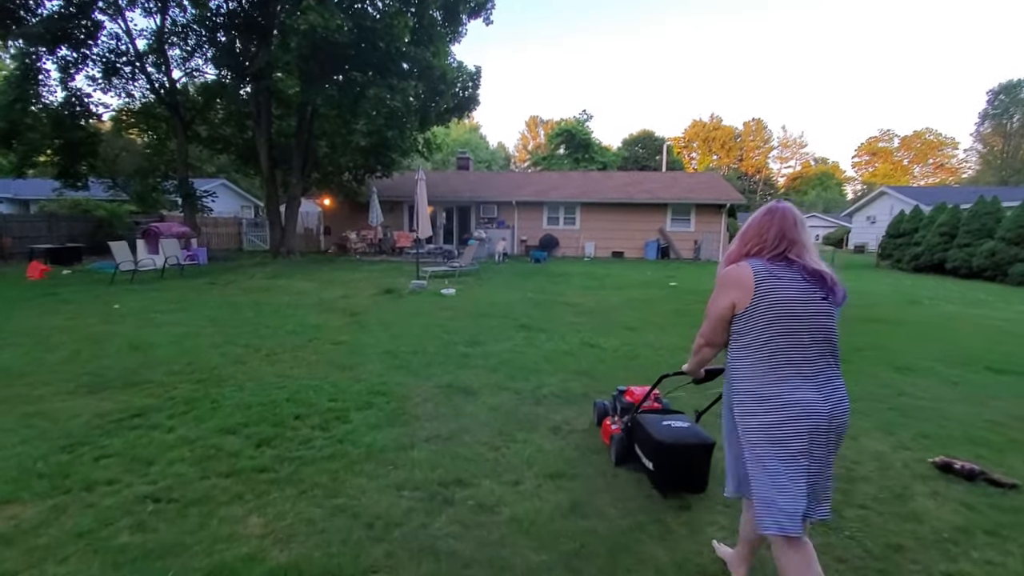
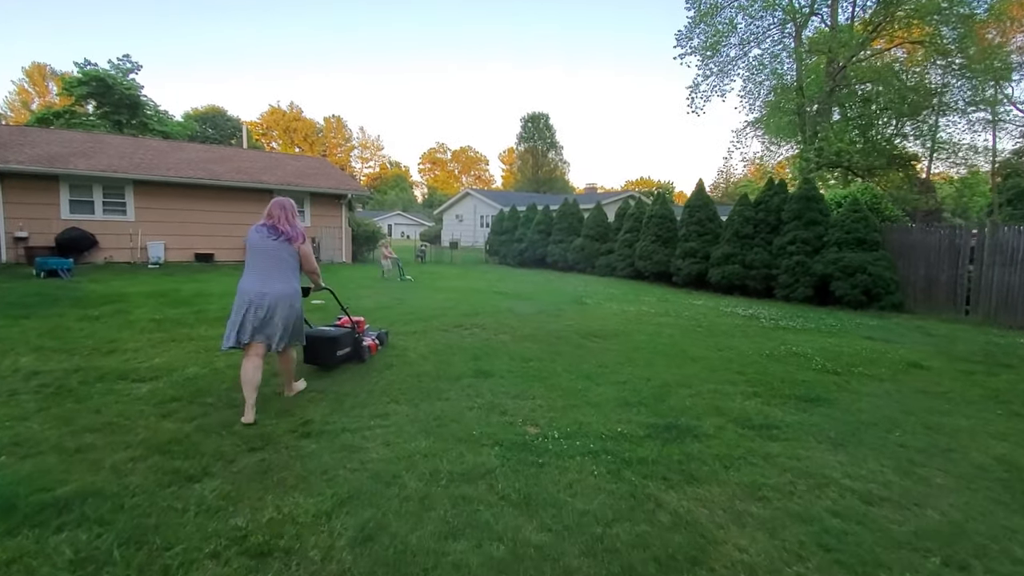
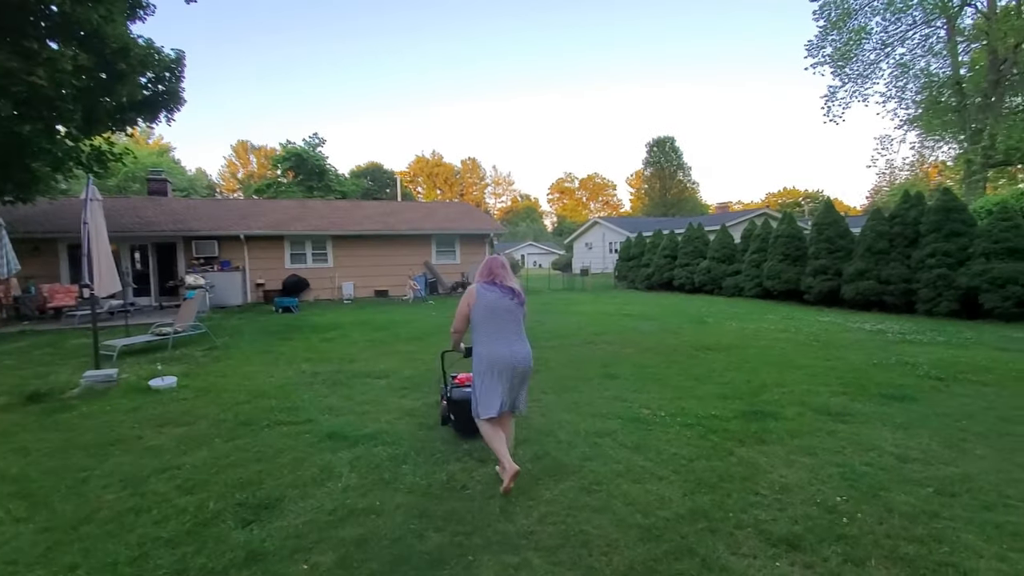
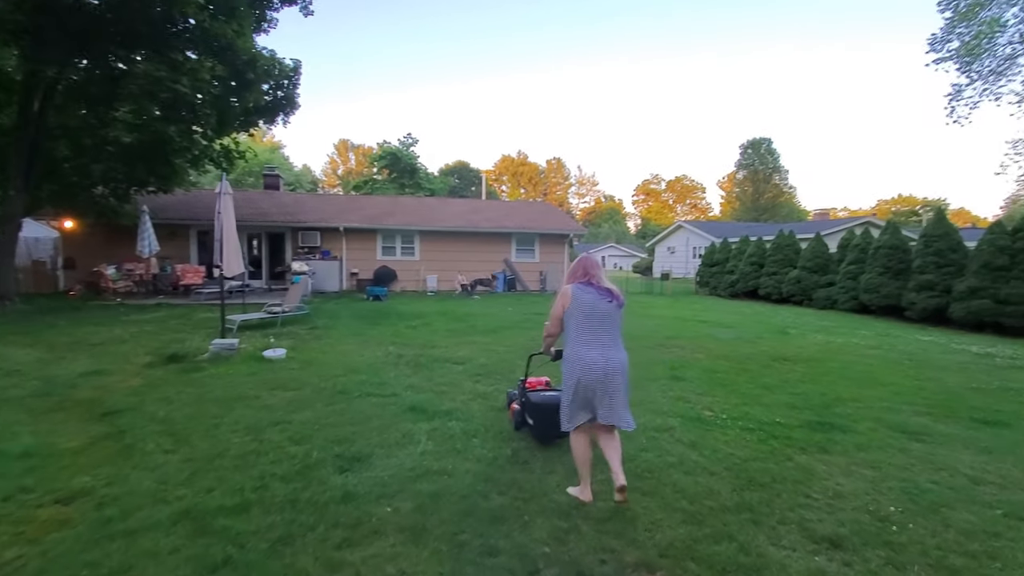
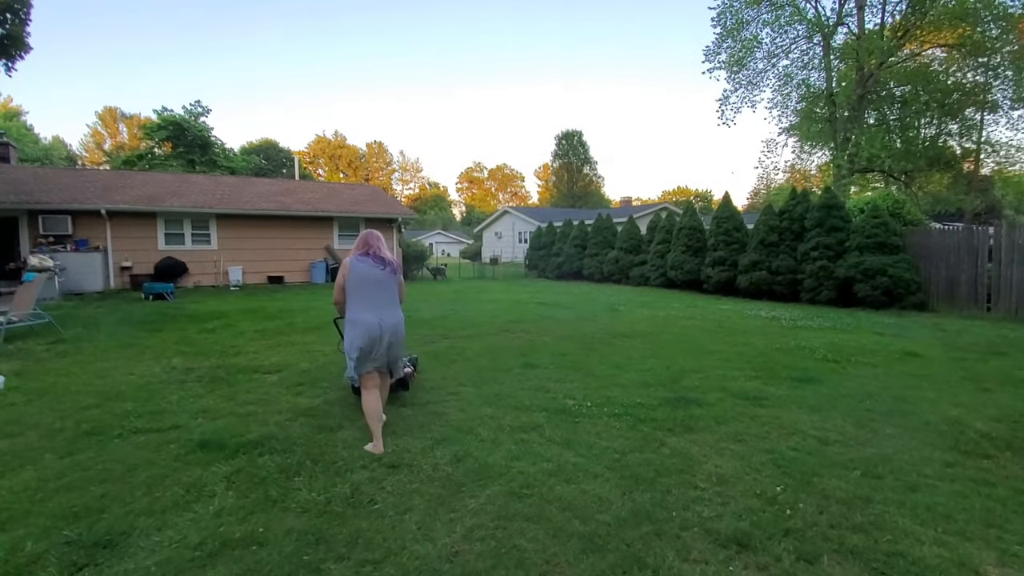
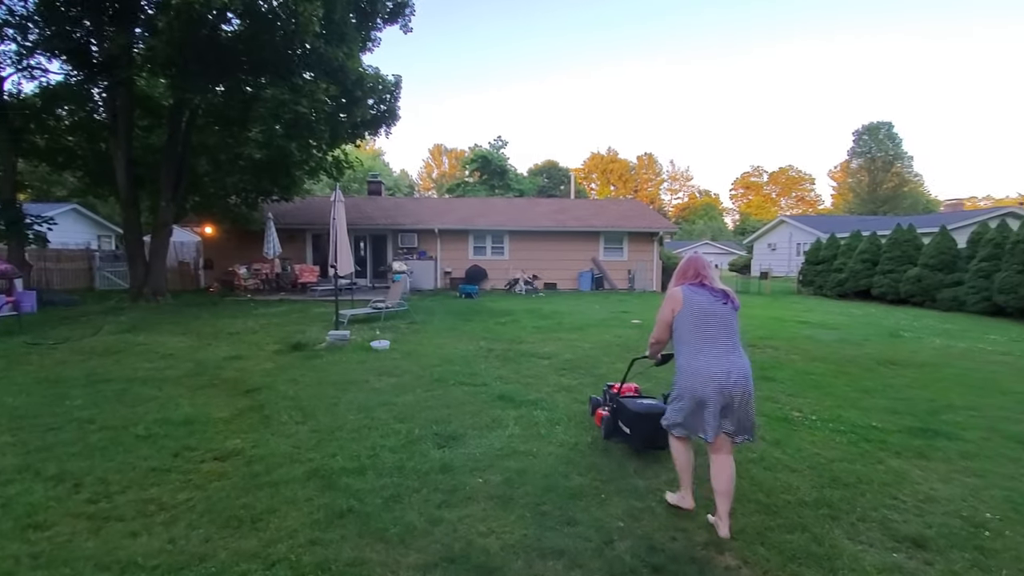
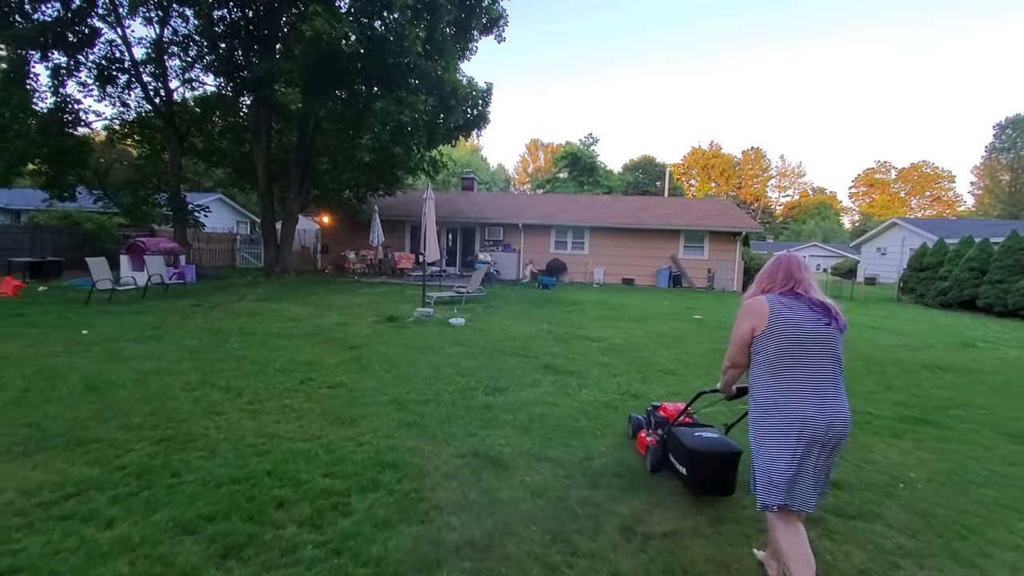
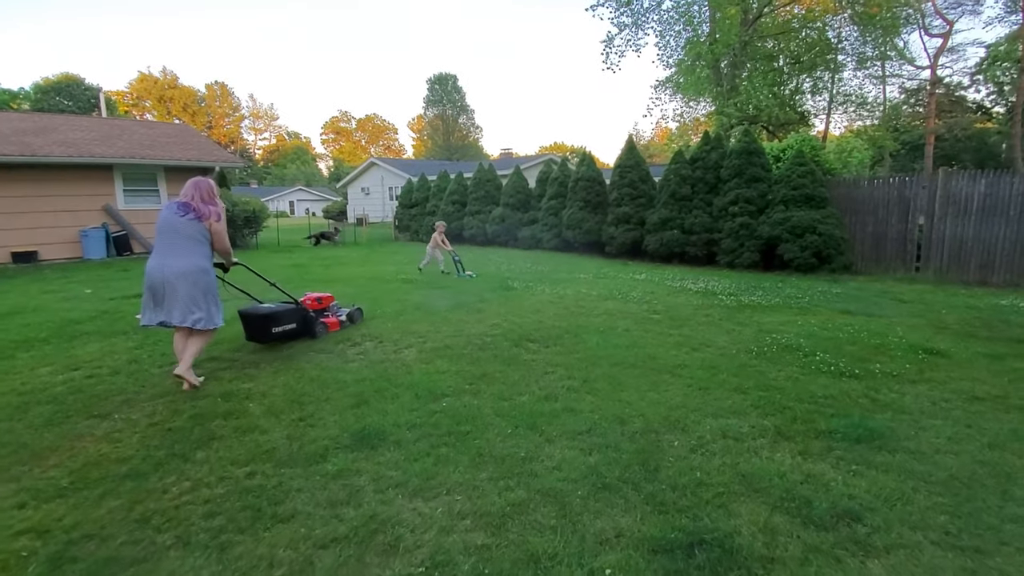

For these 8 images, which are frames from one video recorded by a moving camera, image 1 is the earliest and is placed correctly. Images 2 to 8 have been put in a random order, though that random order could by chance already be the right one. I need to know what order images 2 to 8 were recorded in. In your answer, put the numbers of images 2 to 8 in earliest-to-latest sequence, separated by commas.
7, 6, 4, 3, 5, 2, 8
